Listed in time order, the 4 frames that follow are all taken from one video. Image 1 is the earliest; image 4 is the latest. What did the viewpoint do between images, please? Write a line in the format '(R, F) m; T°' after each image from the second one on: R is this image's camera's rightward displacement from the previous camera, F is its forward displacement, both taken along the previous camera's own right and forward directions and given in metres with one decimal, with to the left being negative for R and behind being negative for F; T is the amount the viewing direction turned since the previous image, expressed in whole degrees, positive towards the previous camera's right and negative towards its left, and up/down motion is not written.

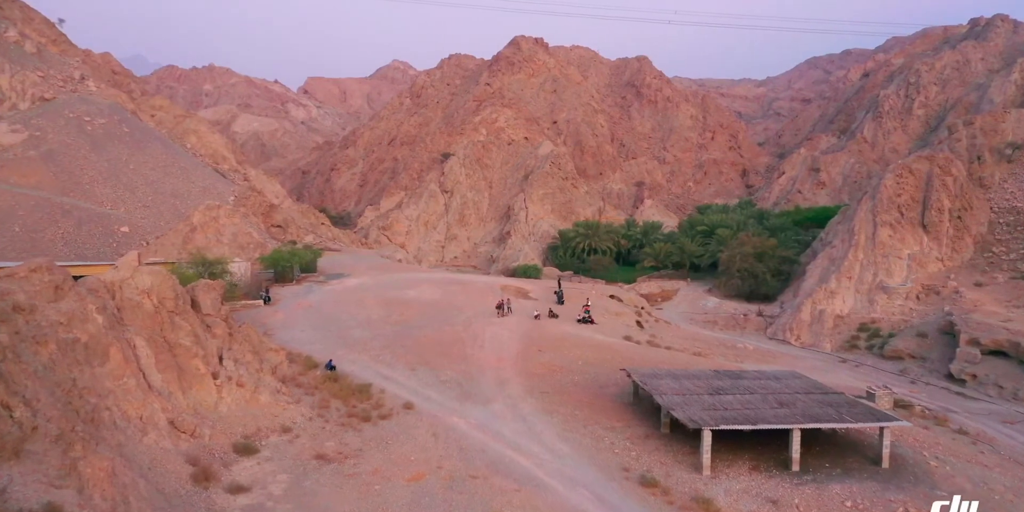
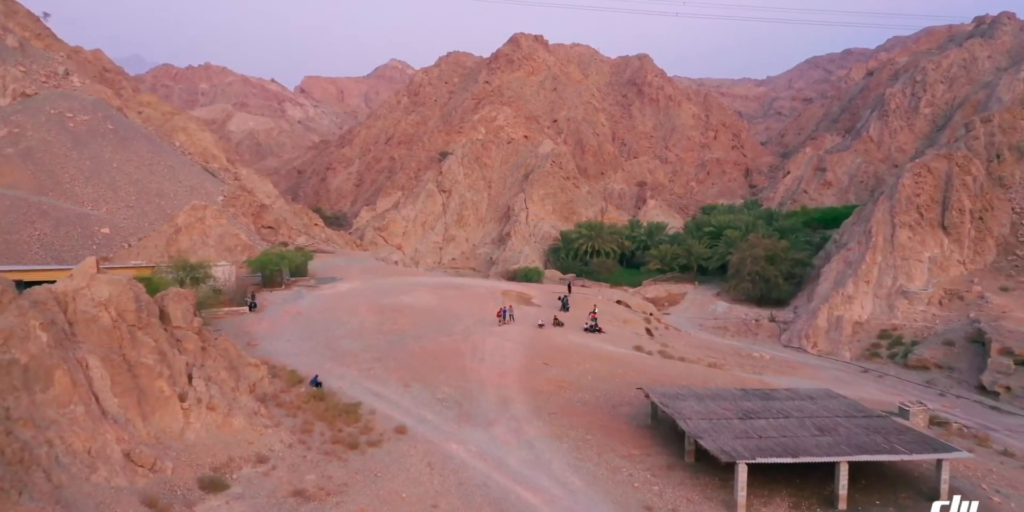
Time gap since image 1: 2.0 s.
(-0.1, +1.4) m; 0°
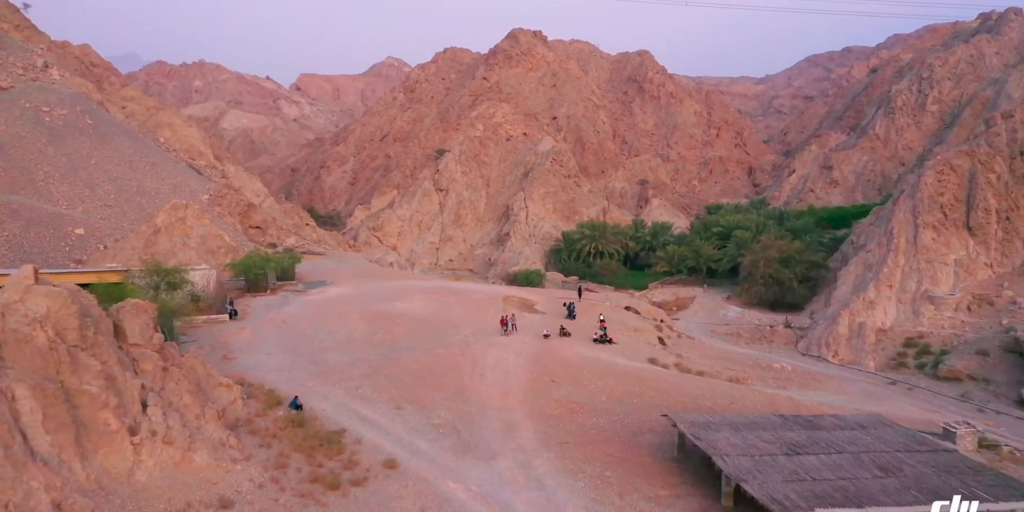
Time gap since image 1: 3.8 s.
(-0.1, +1.6) m; 0°
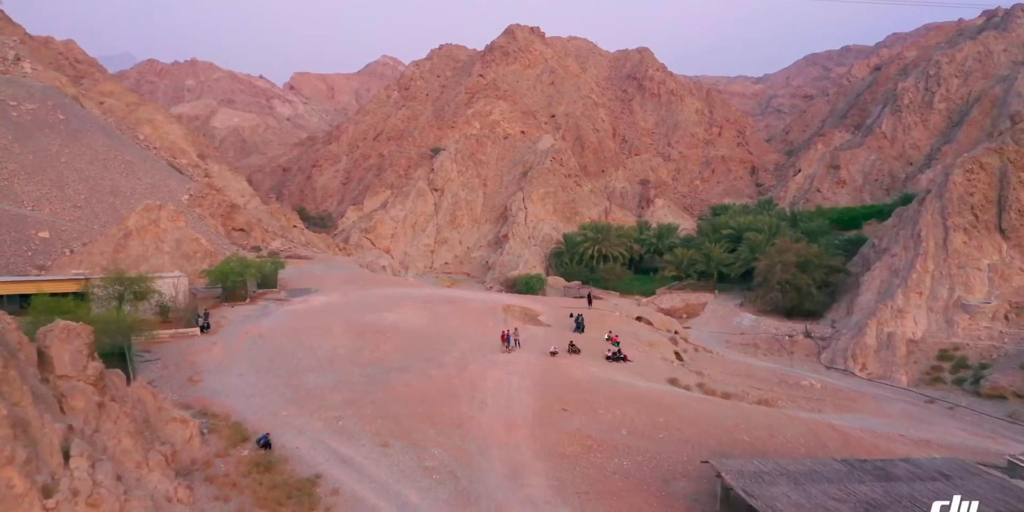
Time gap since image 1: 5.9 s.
(-0.2, +1.9) m; 0°
